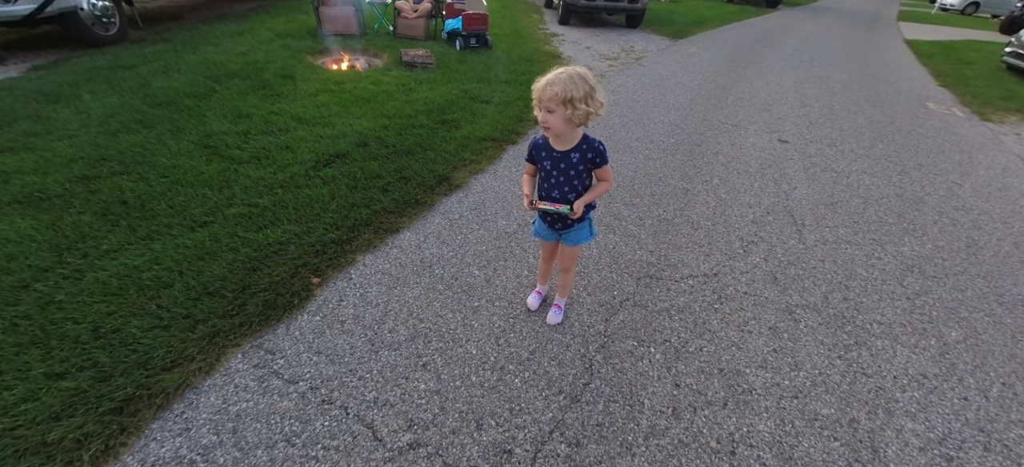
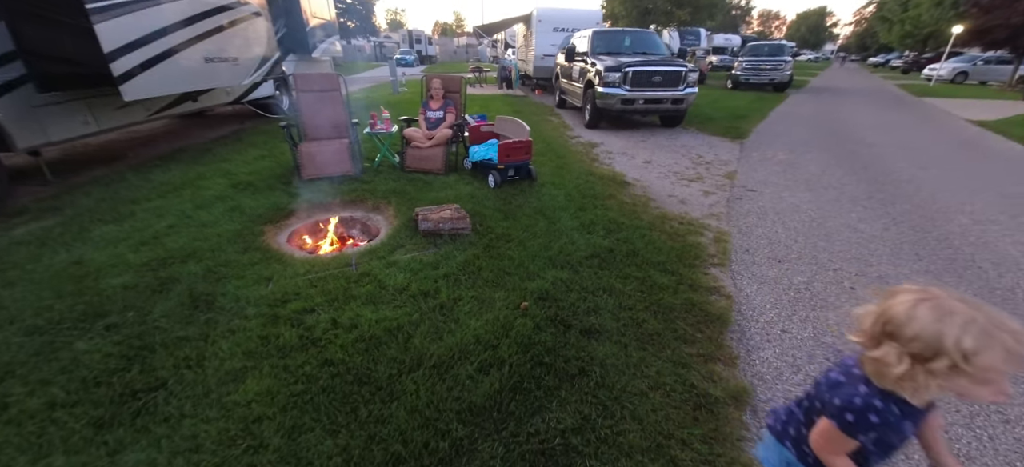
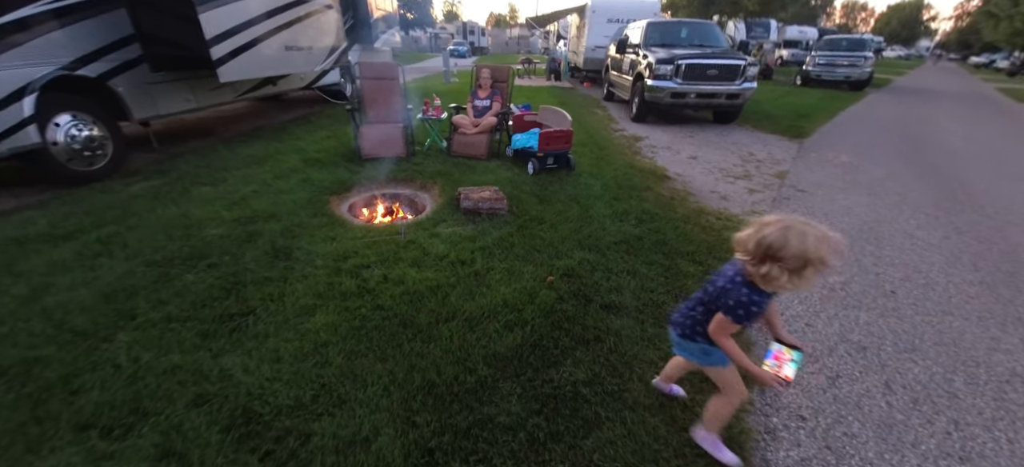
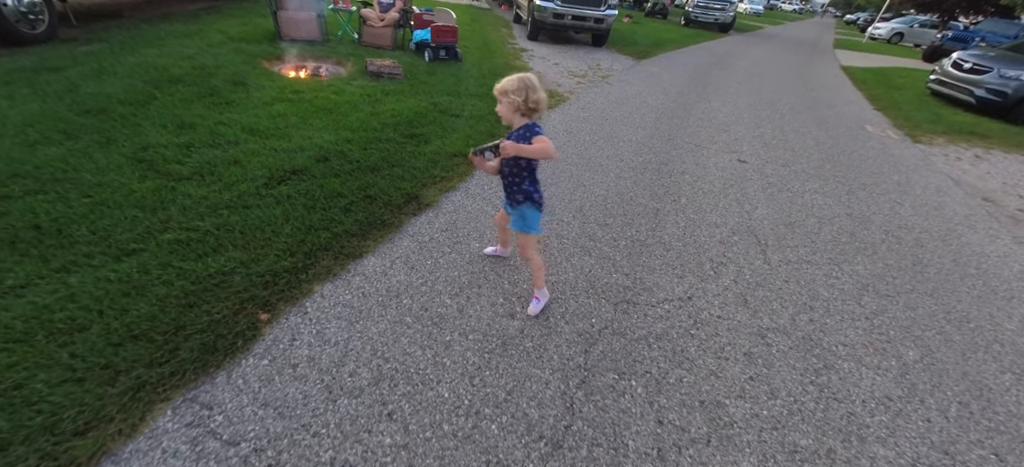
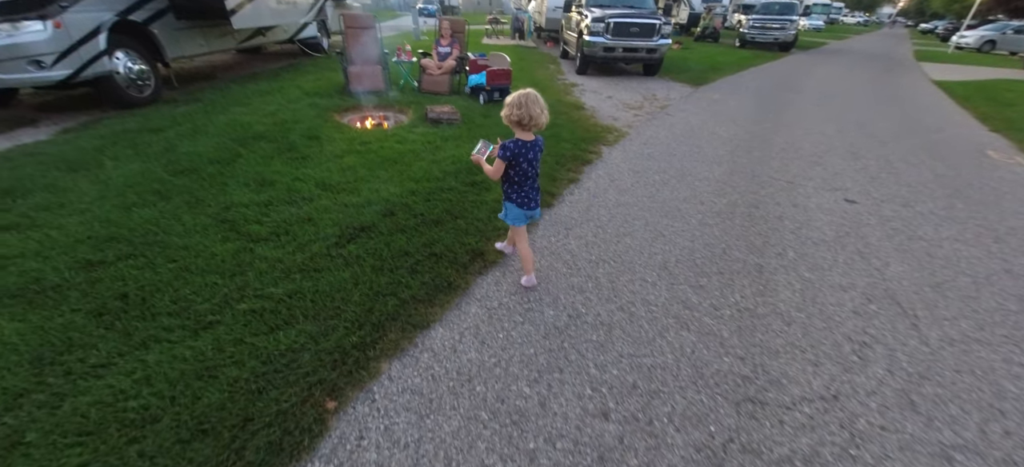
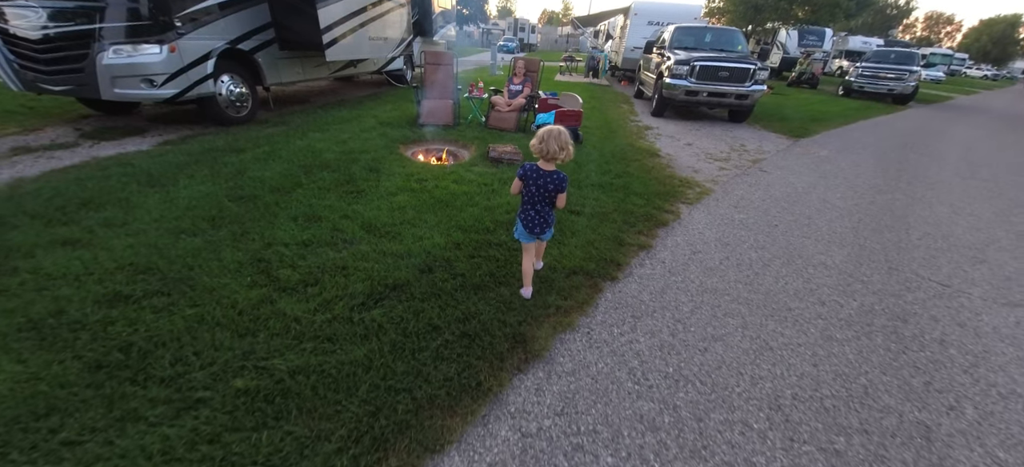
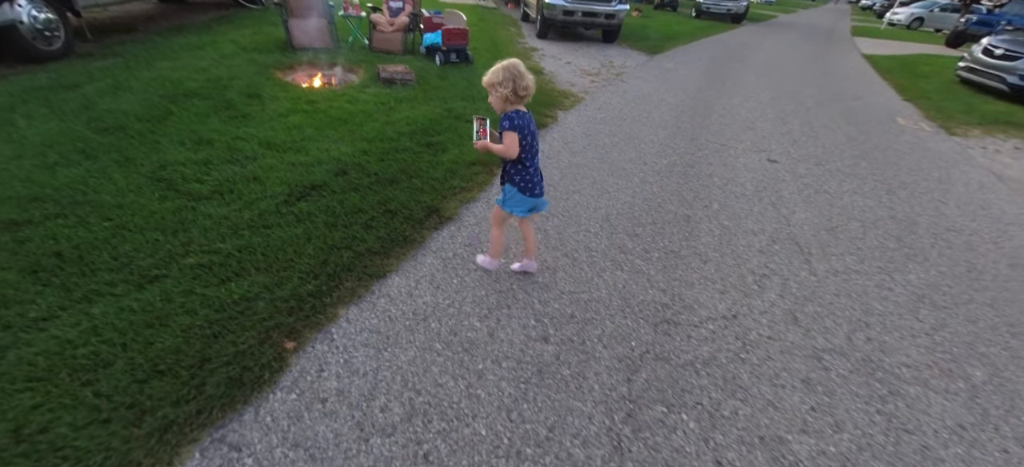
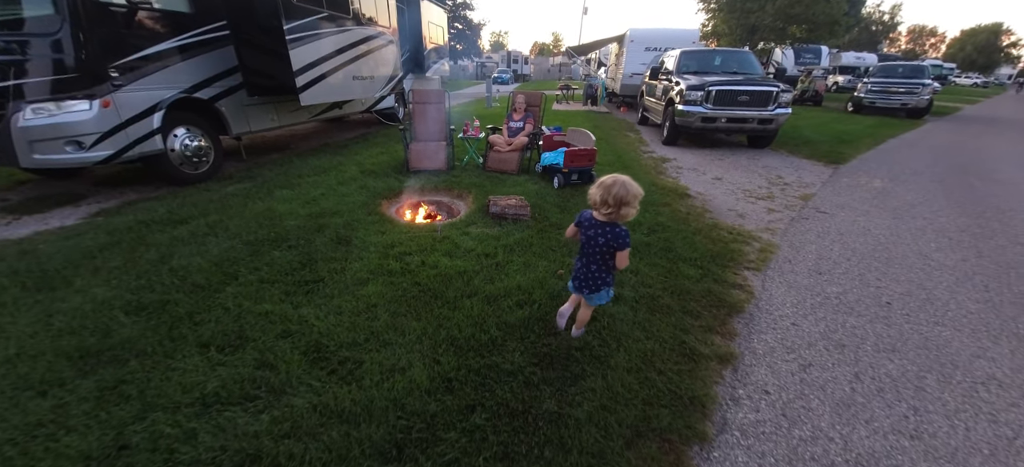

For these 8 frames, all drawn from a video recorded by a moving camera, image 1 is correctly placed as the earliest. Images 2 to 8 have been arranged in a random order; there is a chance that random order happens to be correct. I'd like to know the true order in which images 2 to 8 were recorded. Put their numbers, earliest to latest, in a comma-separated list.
4, 7, 5, 6, 8, 3, 2
